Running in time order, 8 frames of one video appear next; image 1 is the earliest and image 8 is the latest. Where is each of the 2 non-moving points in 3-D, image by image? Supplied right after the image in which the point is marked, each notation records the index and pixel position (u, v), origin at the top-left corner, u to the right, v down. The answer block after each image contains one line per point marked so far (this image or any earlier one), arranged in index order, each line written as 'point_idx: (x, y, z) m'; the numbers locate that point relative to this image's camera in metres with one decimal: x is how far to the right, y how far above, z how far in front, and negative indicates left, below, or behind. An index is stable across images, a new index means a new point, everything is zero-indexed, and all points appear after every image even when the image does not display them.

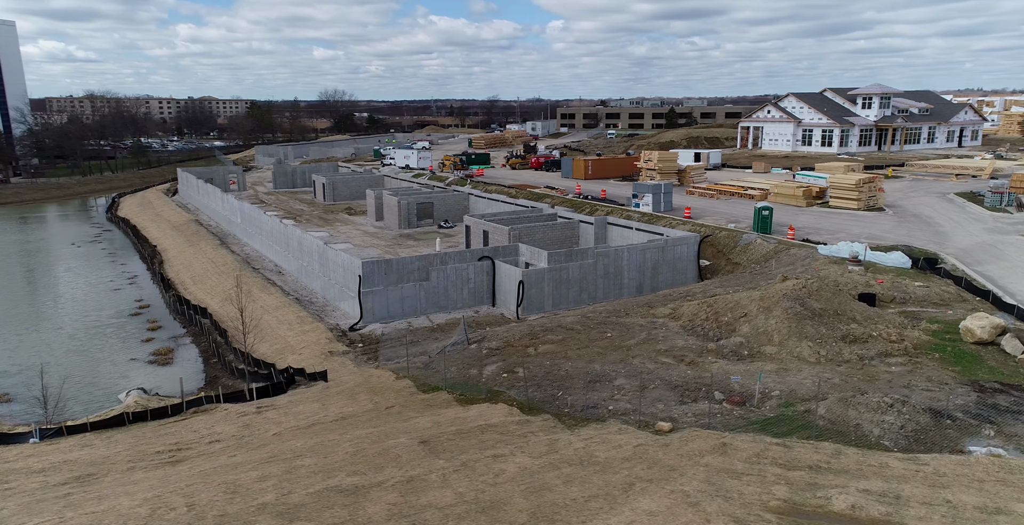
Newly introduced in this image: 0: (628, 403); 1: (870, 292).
0: (+1.6, -2.0, +9.2) m
1: (+8.5, -0.8, +15.7) m
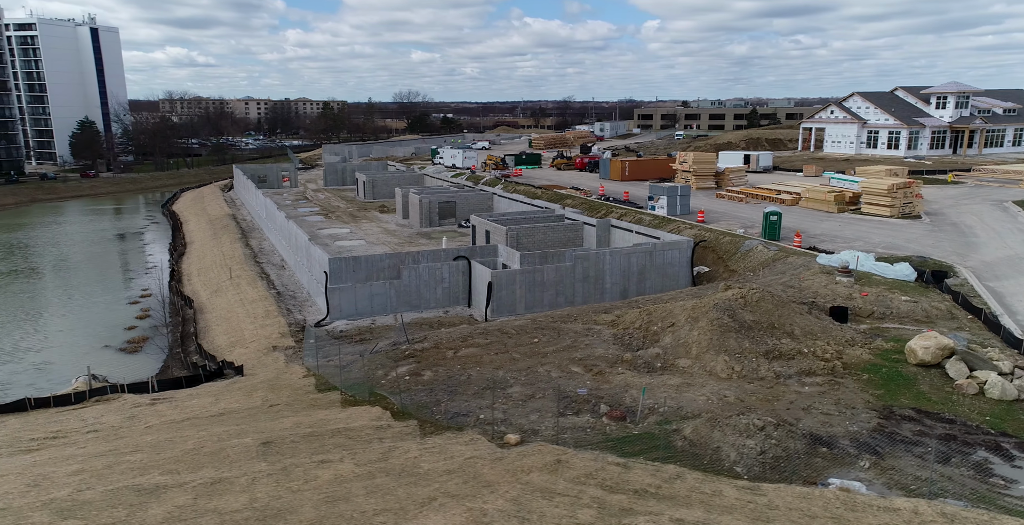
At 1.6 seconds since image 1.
0: (-0.1, -2.0, +8.9) m
1: (+7.3, -1.0, +14.7) m
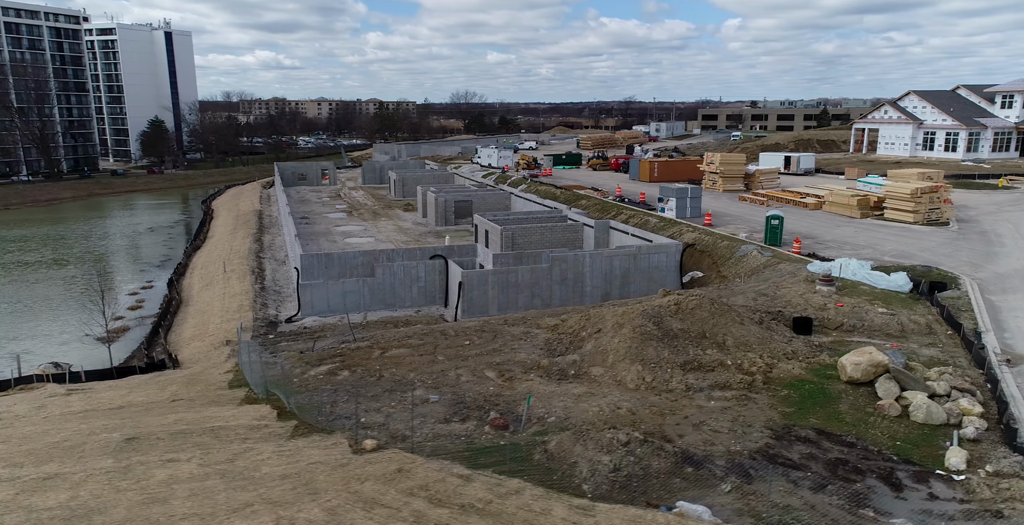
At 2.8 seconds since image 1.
0: (-1.7, -2.0, +8.7) m
1: (+6.2, -1.2, +13.9) m
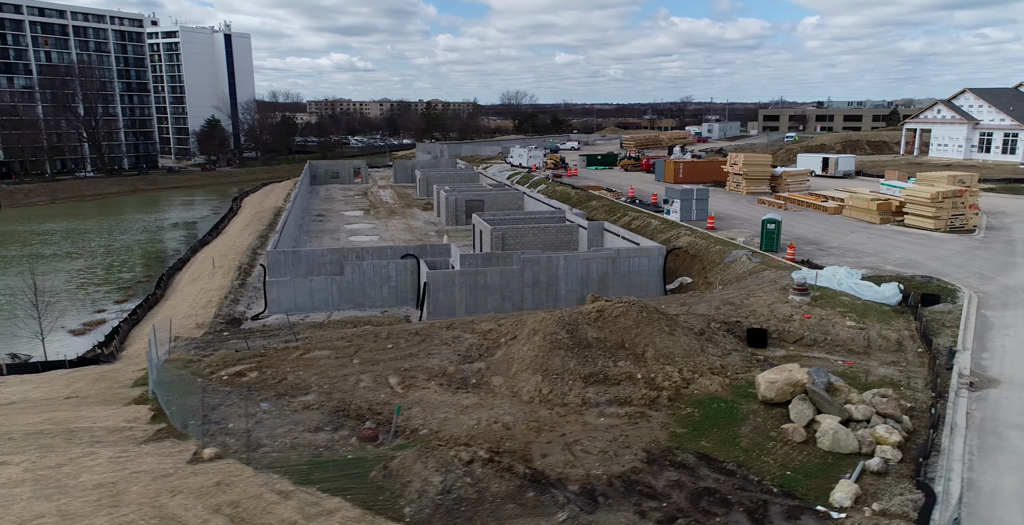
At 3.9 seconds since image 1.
0: (-3.2, -2.0, +8.3) m
1: (+5.0, -1.3, +13.0) m
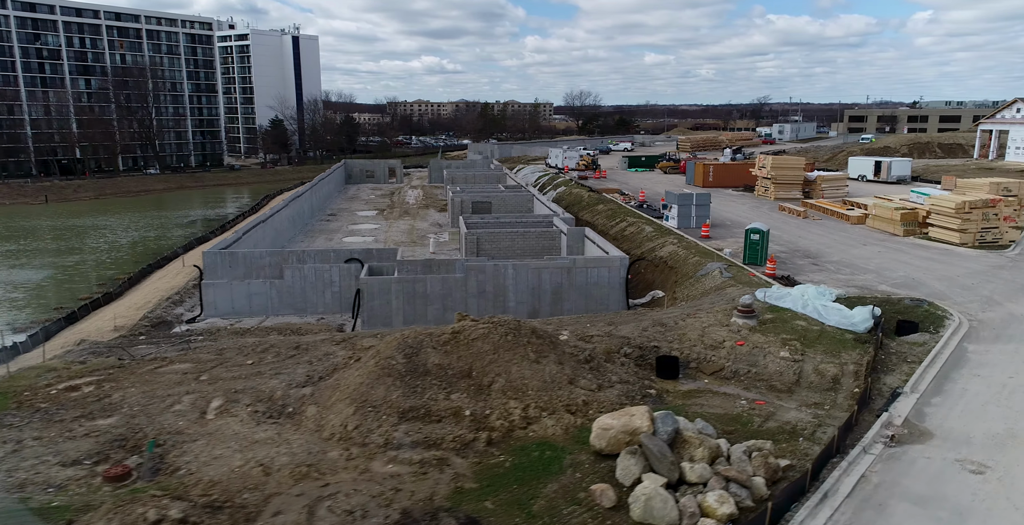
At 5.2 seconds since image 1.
0: (-5.6, -2.1, +7.5) m
1: (+3.0, -1.6, +11.4) m
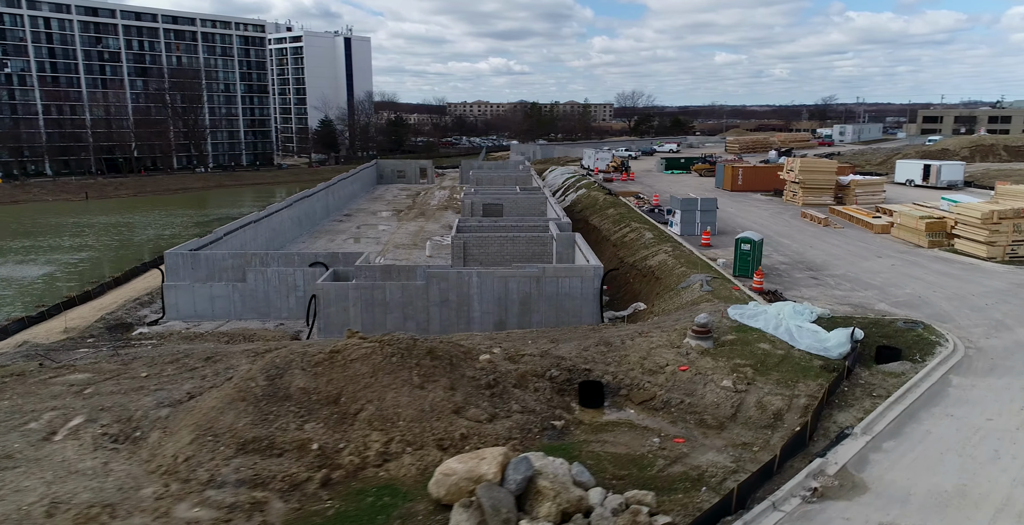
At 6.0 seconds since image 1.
0: (-7.2, -2.2, +7.0) m
1: (+1.6, -1.9, +10.3) m
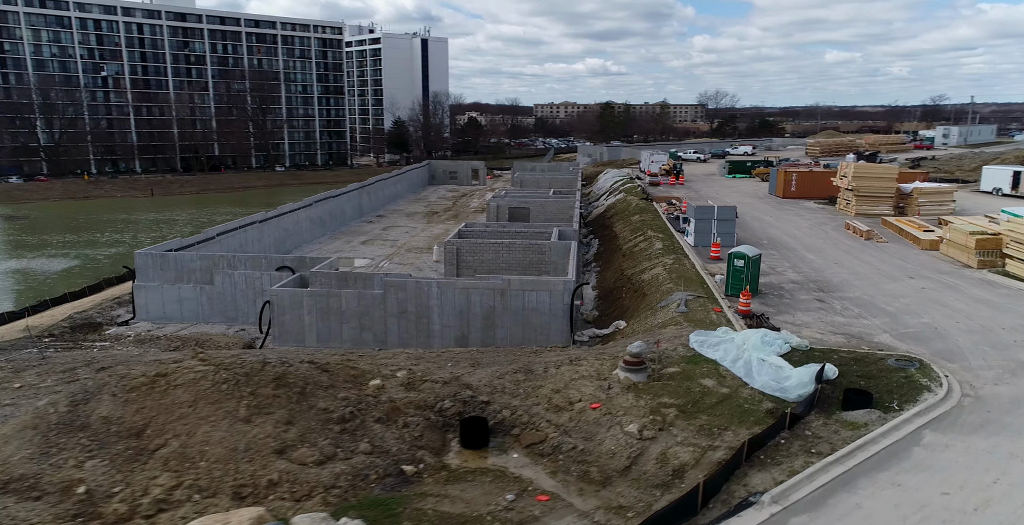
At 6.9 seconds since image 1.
0: (-9.2, -2.2, +6.7) m
1: (0.0, -2.2, +9.1) m
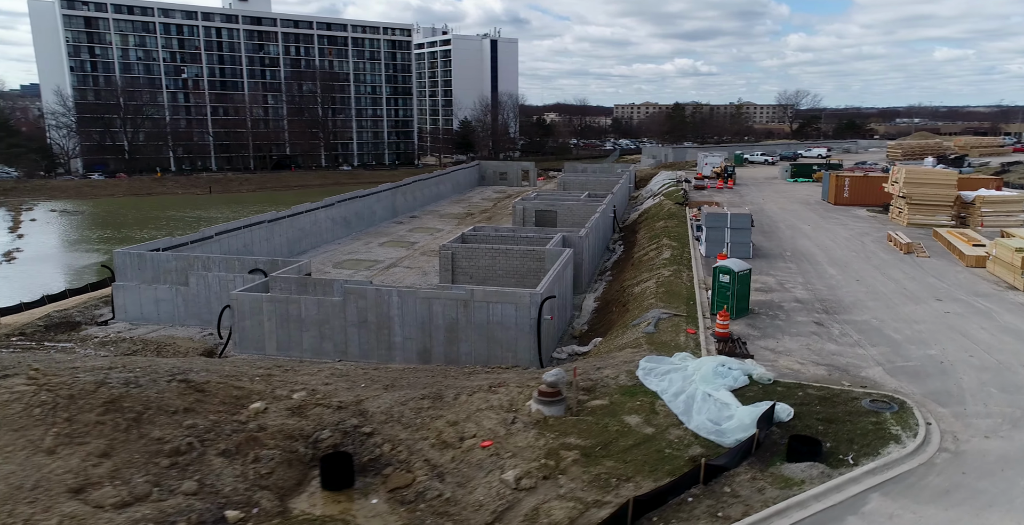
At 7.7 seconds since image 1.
0: (-10.9, -2.2, +6.7) m
1: (-1.6, -2.4, +8.2) m
